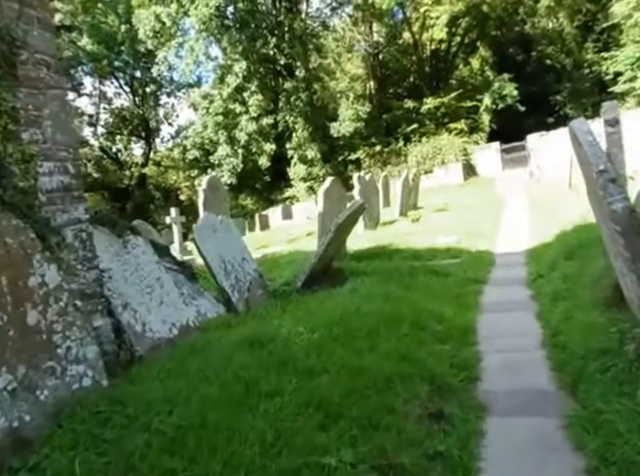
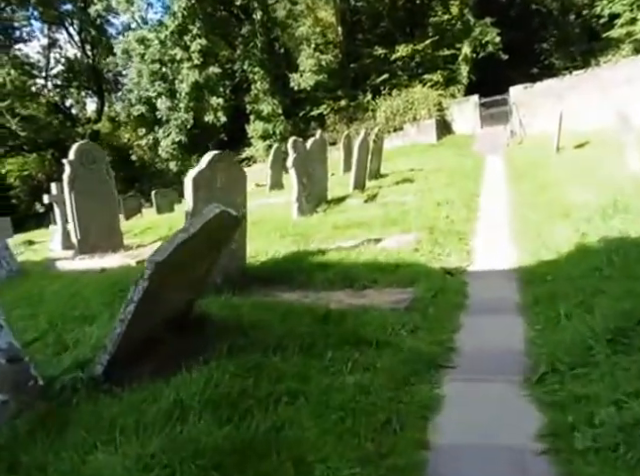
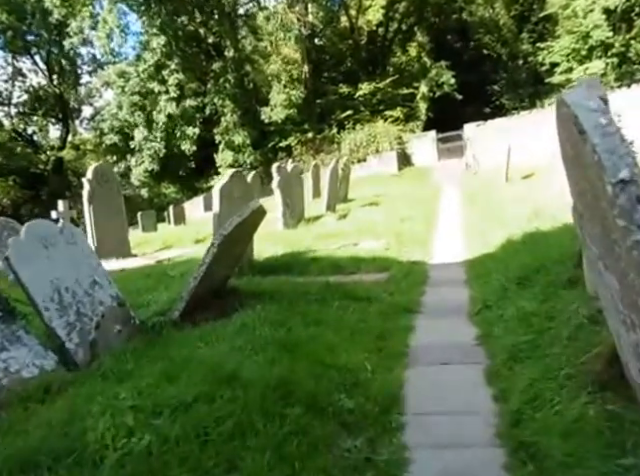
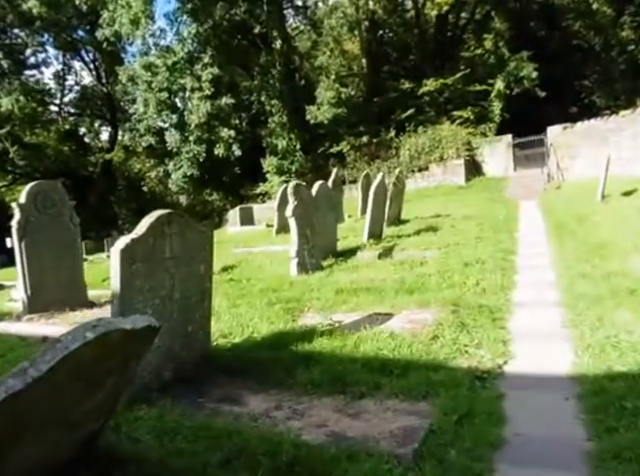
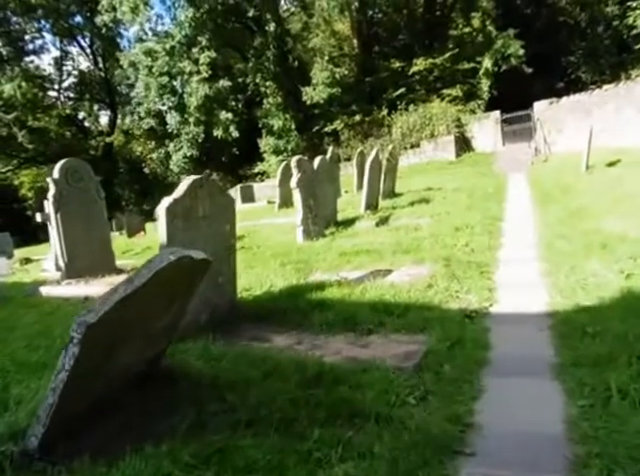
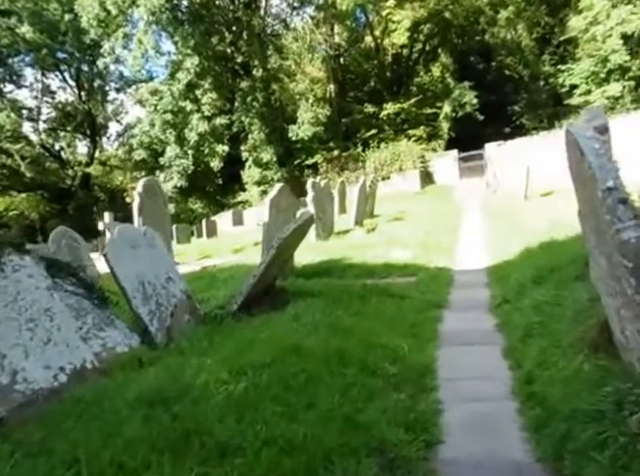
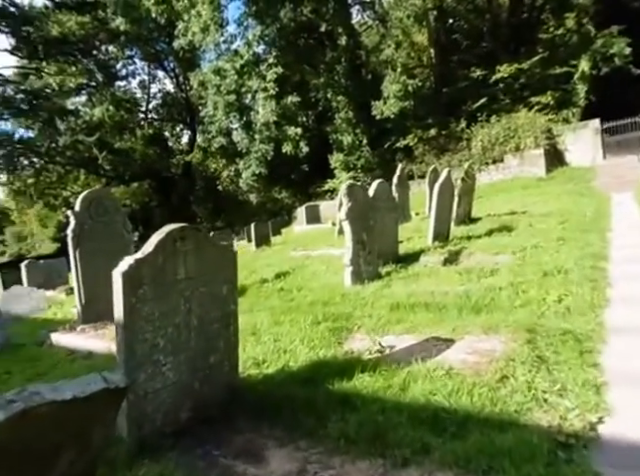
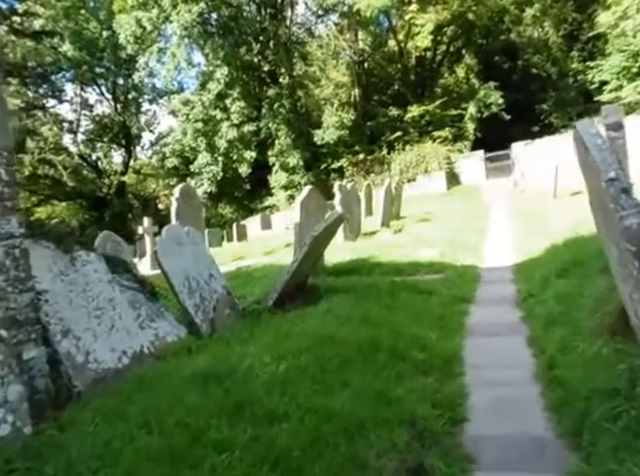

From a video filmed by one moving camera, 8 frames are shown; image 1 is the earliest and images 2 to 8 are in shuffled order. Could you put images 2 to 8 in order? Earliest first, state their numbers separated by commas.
8, 6, 3, 2, 5, 4, 7
